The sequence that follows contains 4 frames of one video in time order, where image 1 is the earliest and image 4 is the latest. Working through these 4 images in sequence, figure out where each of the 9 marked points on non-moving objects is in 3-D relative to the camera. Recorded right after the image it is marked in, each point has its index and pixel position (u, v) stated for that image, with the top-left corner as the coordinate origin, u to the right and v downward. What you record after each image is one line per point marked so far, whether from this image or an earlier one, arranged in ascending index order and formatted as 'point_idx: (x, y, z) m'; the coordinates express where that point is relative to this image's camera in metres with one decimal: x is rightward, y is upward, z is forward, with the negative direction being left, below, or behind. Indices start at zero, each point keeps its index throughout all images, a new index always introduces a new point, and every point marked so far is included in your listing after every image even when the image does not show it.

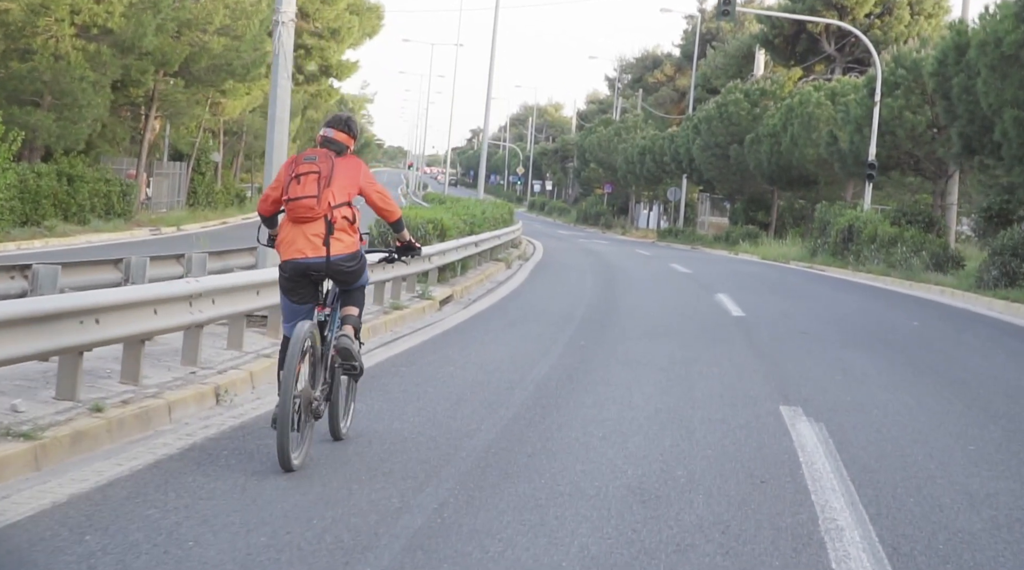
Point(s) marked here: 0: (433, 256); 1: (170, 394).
0: (-1.1, +0.4, +18.7) m
1: (-2.1, -0.7, +7.9) m
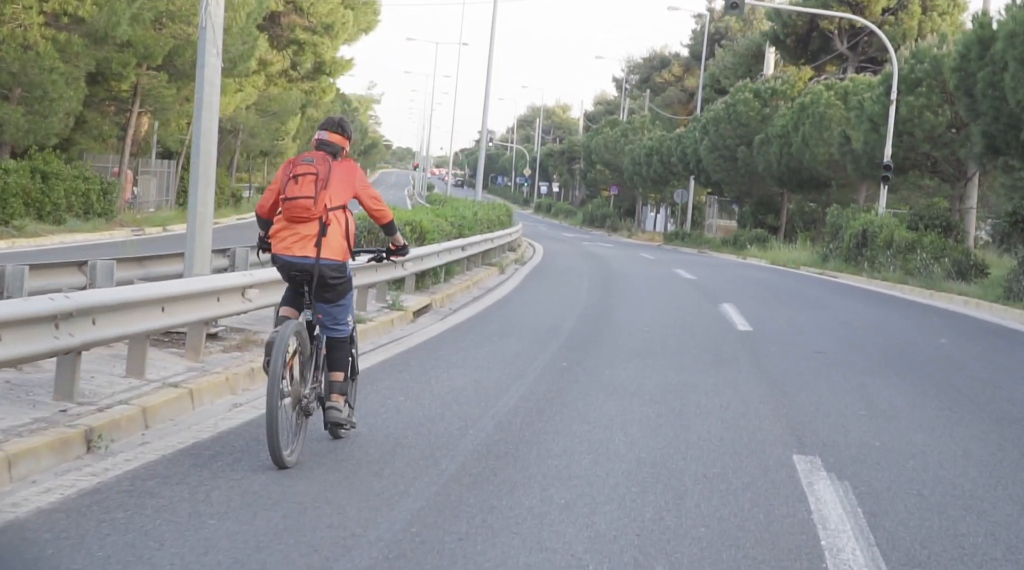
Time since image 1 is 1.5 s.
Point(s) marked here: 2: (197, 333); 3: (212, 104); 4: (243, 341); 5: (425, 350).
0: (-1.4, +0.3, +17.0) m
1: (-2.4, -0.8, +6.2) m
2: (-2.3, -0.4, +9.5) m
3: (-2.4, +1.4, +10.4) m
4: (-2.2, -0.5, +10.5) m
5: (-0.8, -0.6, +12.4) m
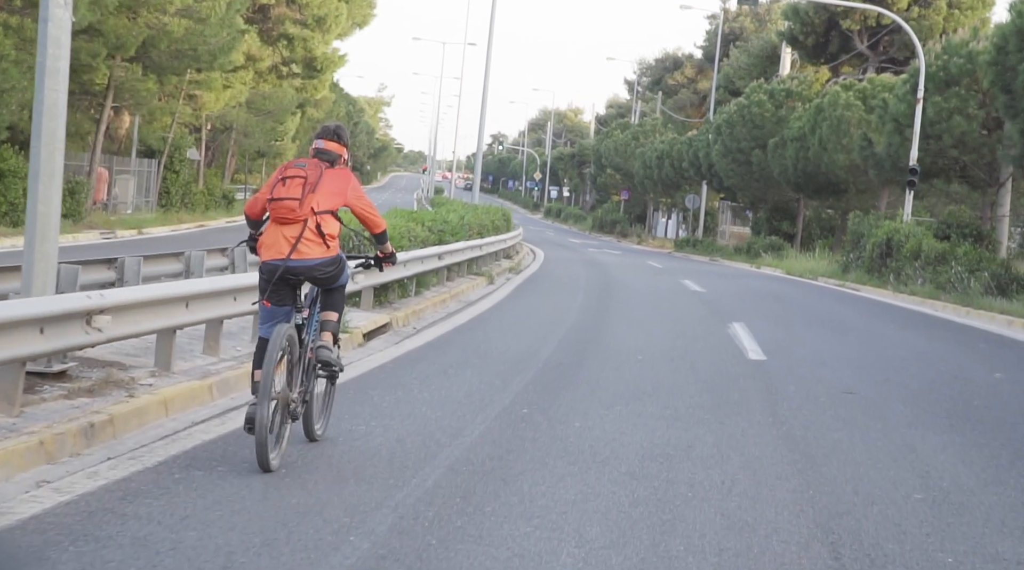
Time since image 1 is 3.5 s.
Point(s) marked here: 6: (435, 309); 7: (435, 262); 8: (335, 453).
0: (-1.7, +0.1, +14.5) m
1: (-2.8, -0.9, +3.7) m
2: (-2.7, -0.5, +7.0) m
3: (-2.8, +1.3, +7.9) m
4: (-2.6, -0.6, +8.0) m
5: (-1.2, -0.8, +9.9) m
6: (-1.1, -0.3, +18.0) m
7: (-1.1, +0.3, +18.9) m
8: (-1.0, -0.9, +7.4) m
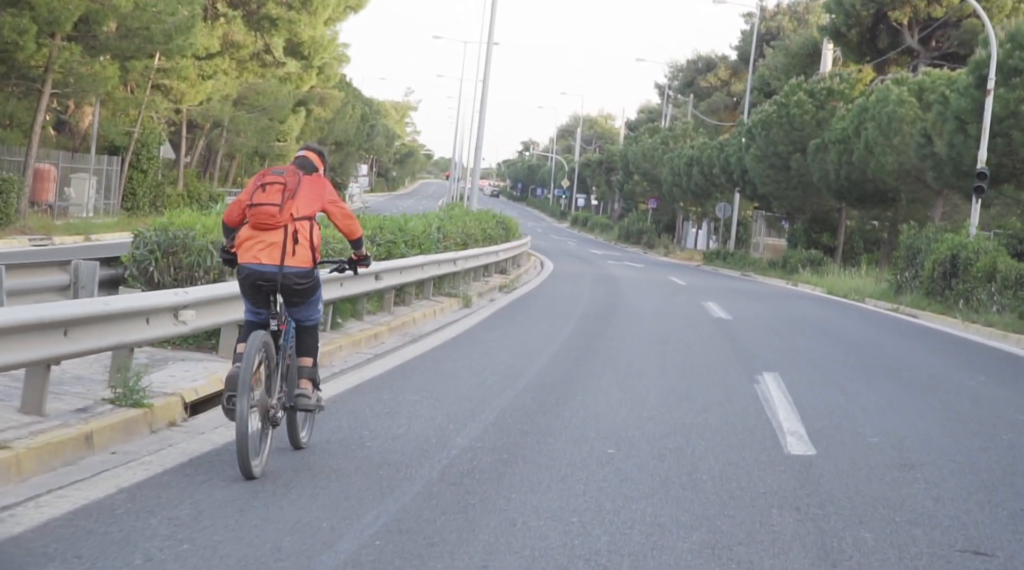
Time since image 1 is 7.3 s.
0: (-2.3, -0.2, +9.7) m
1: (-3.7, -1.1, -1.1) m
2: (-3.5, -0.7, +2.2) m
3: (-3.5, +1.1, +3.1) m
4: (-3.3, -0.8, +3.2) m
5: (-1.9, -1.1, +5.0) m
6: (-1.6, -0.6, +13.2) m
7: (-1.6, 0.0, +14.0) m
8: (-1.8, -1.2, +2.5) m
